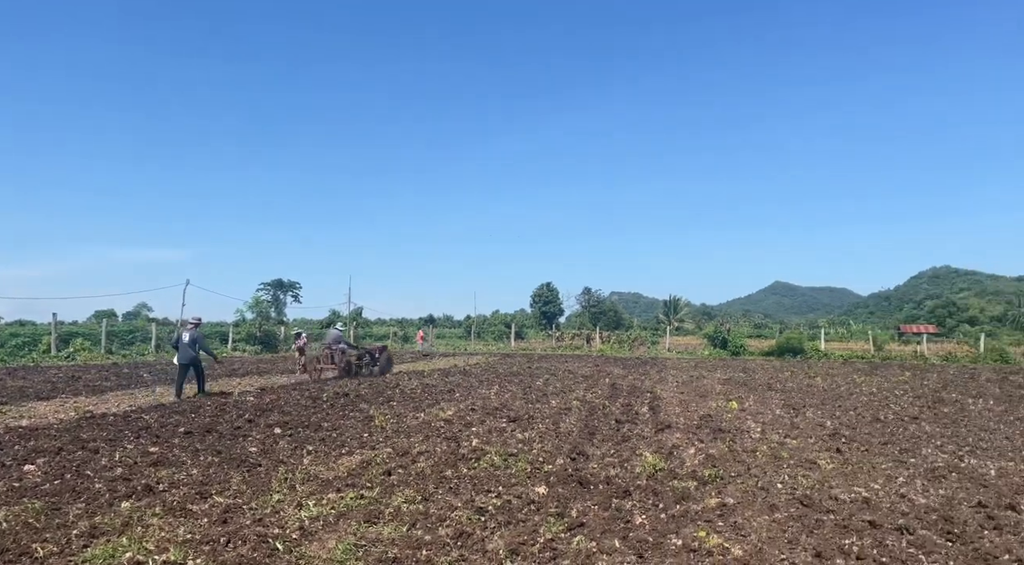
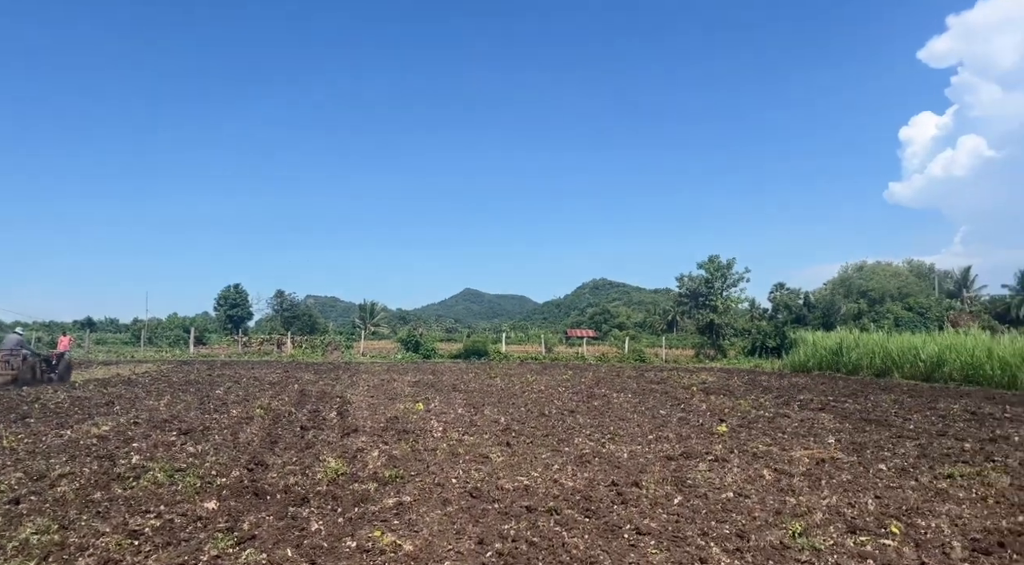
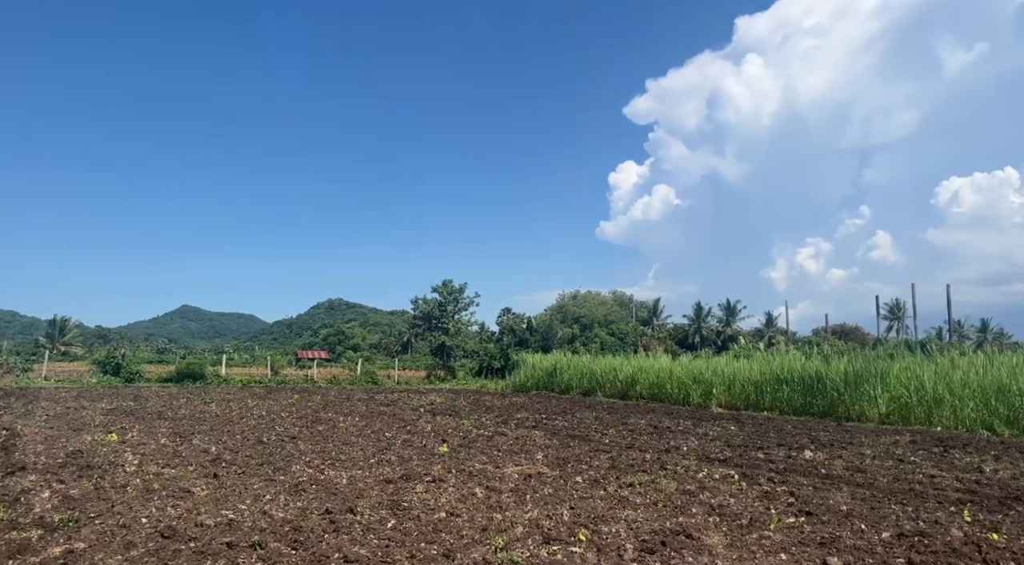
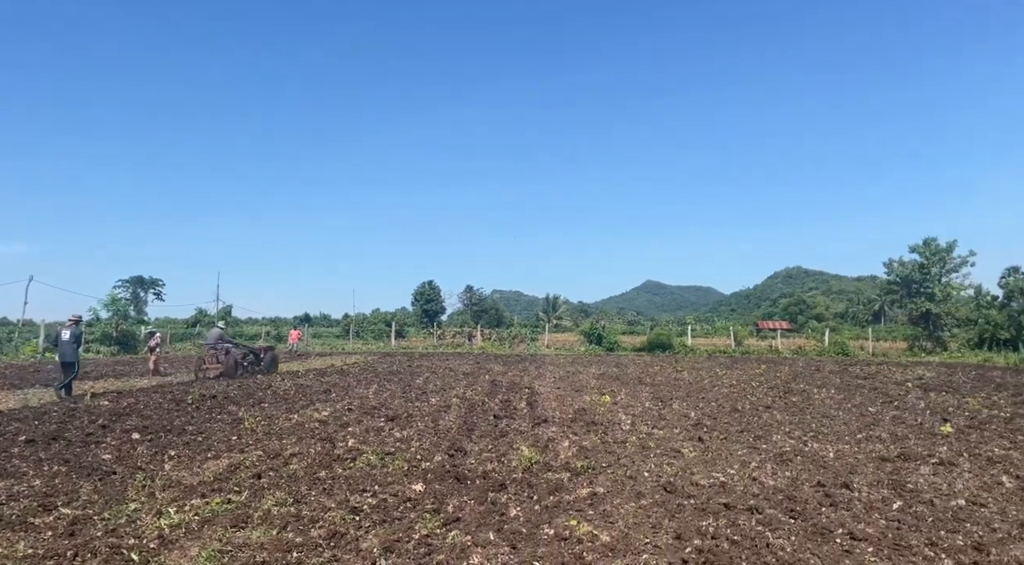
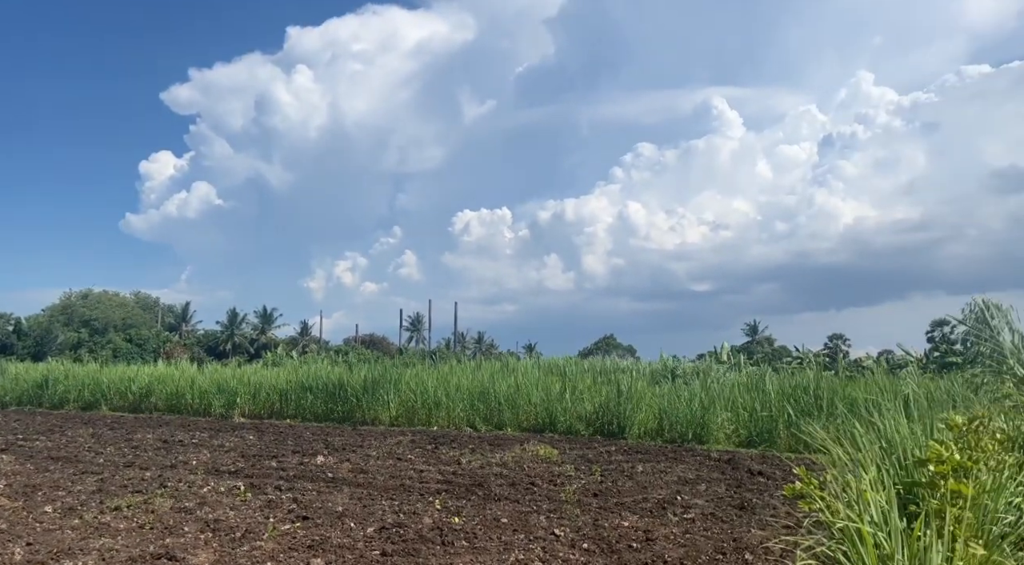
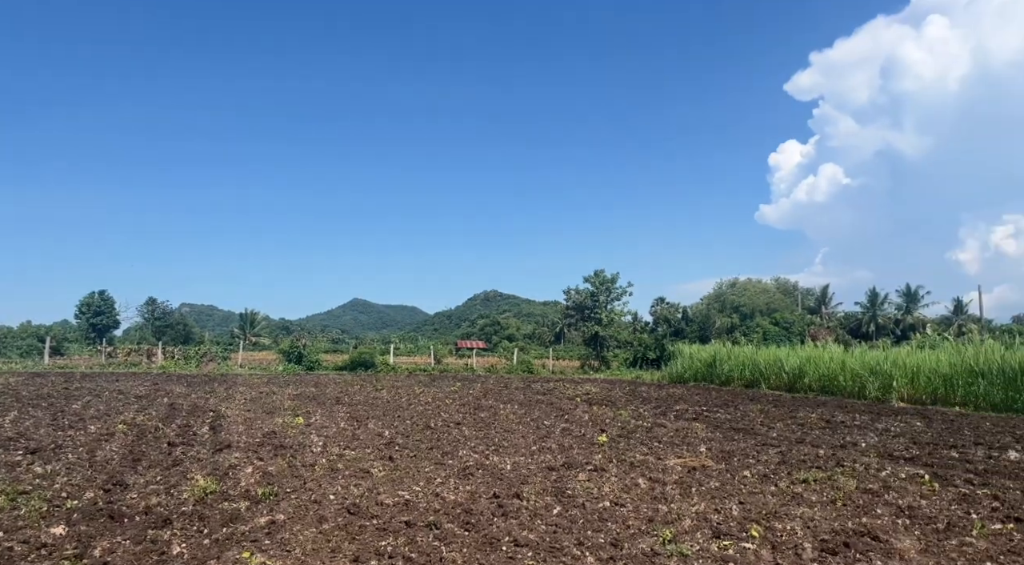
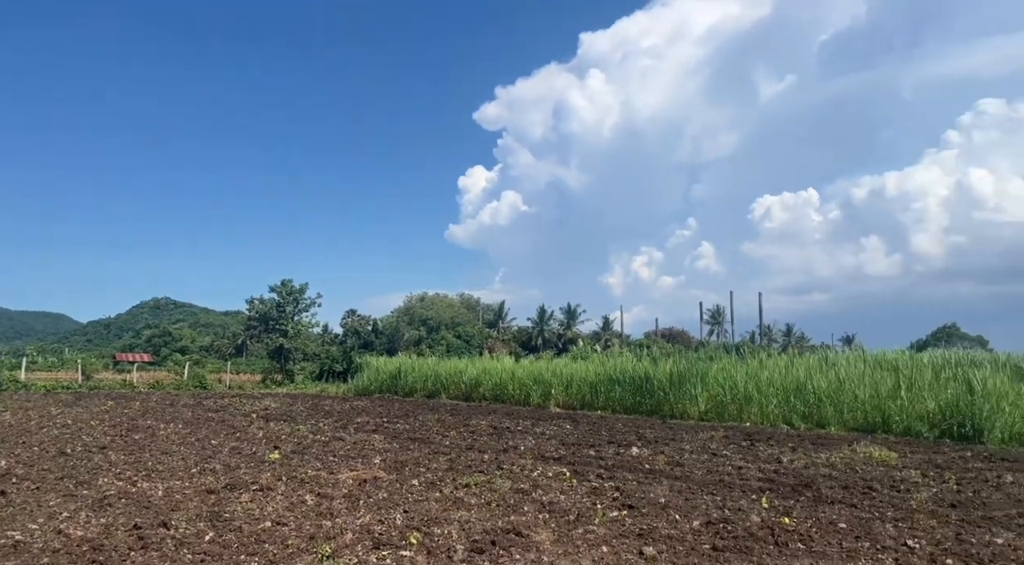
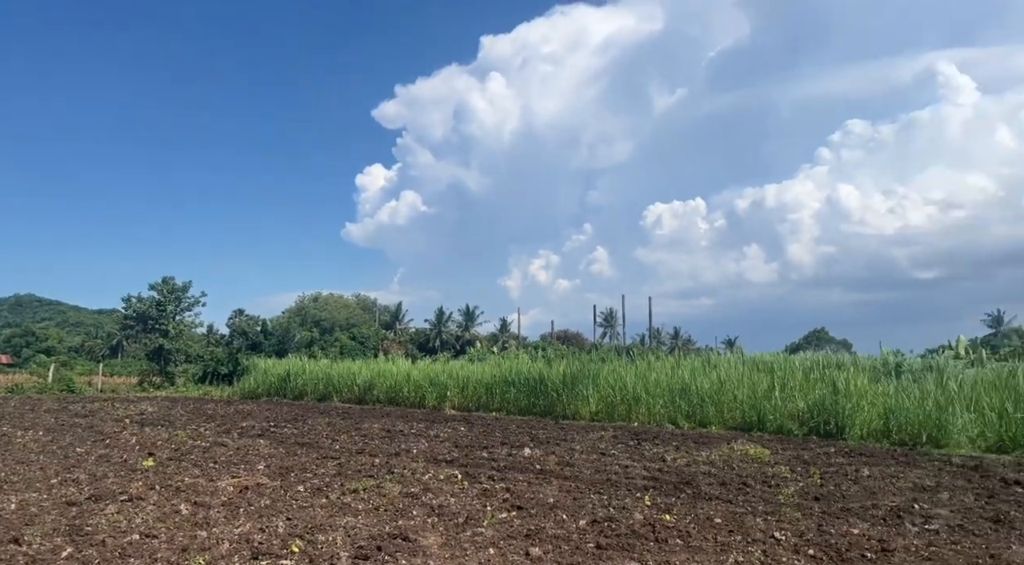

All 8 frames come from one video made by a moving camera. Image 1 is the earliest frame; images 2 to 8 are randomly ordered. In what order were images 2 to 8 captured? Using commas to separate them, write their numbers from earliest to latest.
4, 2, 6, 3, 7, 8, 5
